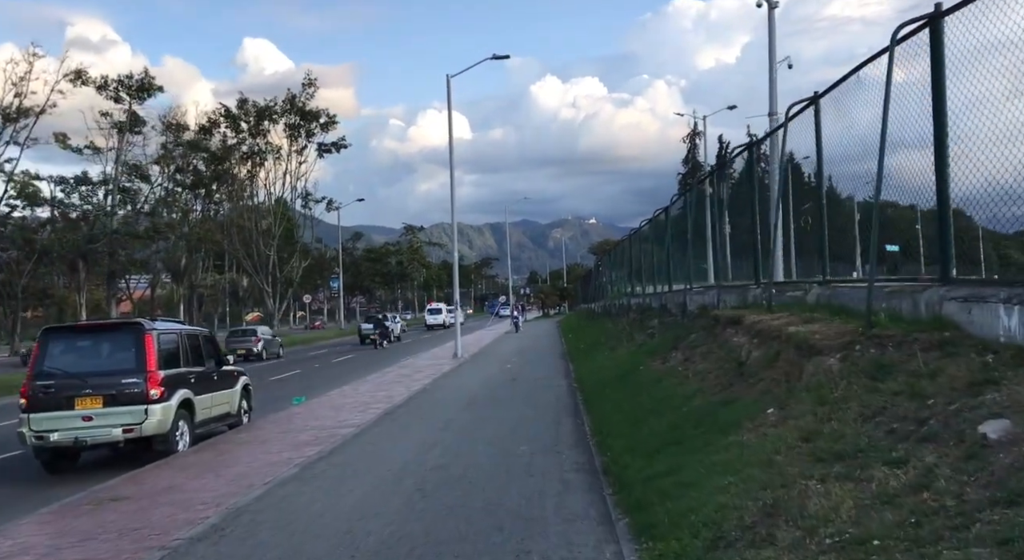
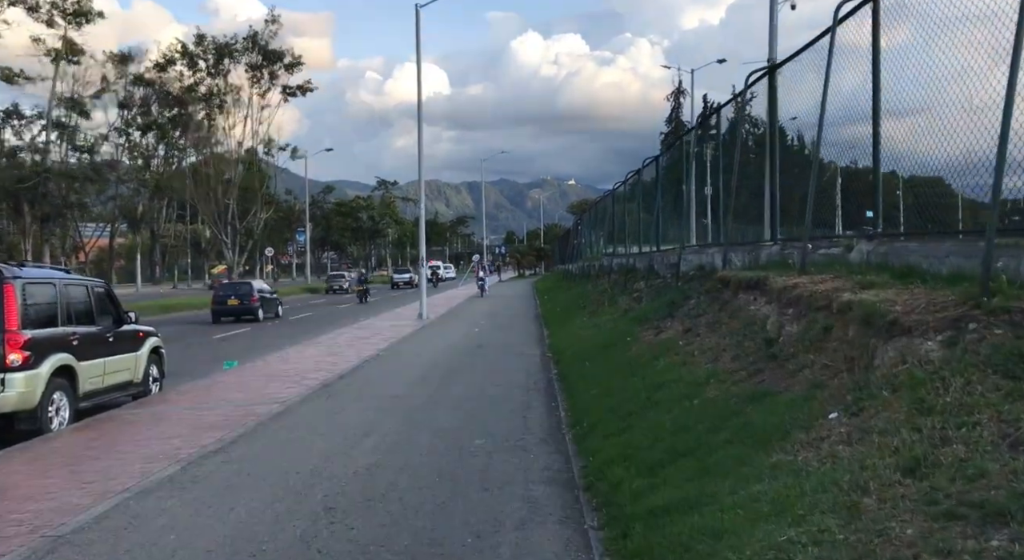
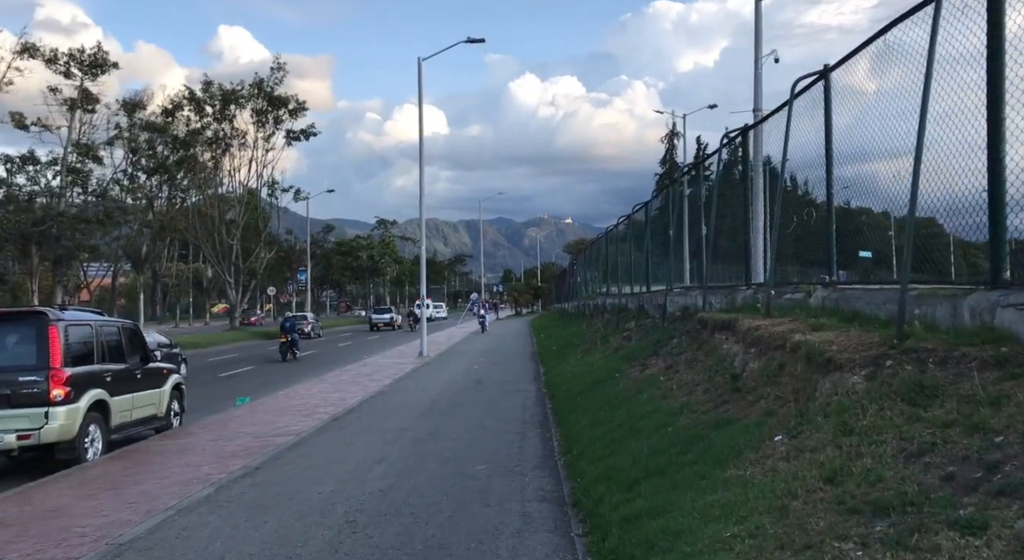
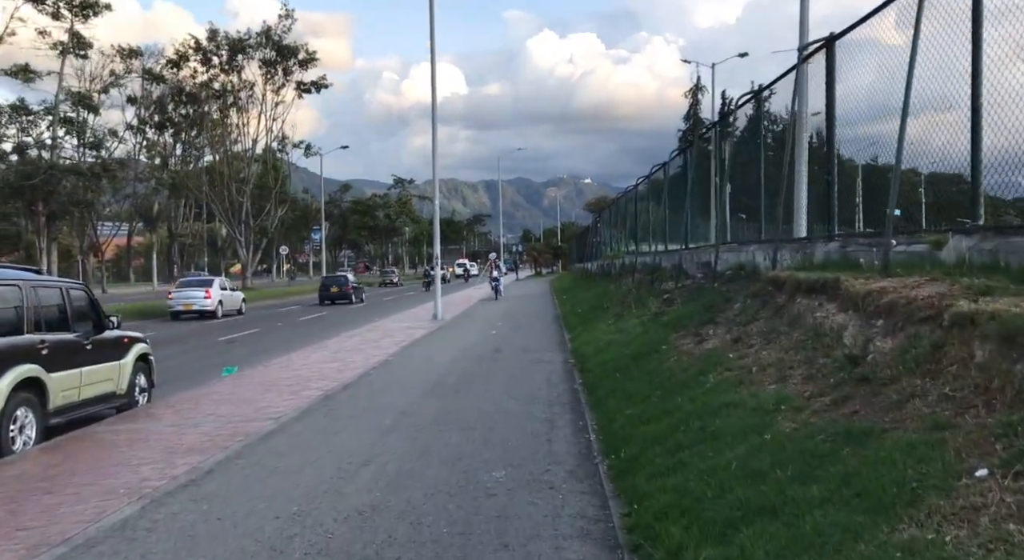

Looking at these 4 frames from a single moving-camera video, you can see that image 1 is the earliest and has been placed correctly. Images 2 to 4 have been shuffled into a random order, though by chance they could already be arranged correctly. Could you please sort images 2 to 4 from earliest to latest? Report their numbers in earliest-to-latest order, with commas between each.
3, 2, 4
